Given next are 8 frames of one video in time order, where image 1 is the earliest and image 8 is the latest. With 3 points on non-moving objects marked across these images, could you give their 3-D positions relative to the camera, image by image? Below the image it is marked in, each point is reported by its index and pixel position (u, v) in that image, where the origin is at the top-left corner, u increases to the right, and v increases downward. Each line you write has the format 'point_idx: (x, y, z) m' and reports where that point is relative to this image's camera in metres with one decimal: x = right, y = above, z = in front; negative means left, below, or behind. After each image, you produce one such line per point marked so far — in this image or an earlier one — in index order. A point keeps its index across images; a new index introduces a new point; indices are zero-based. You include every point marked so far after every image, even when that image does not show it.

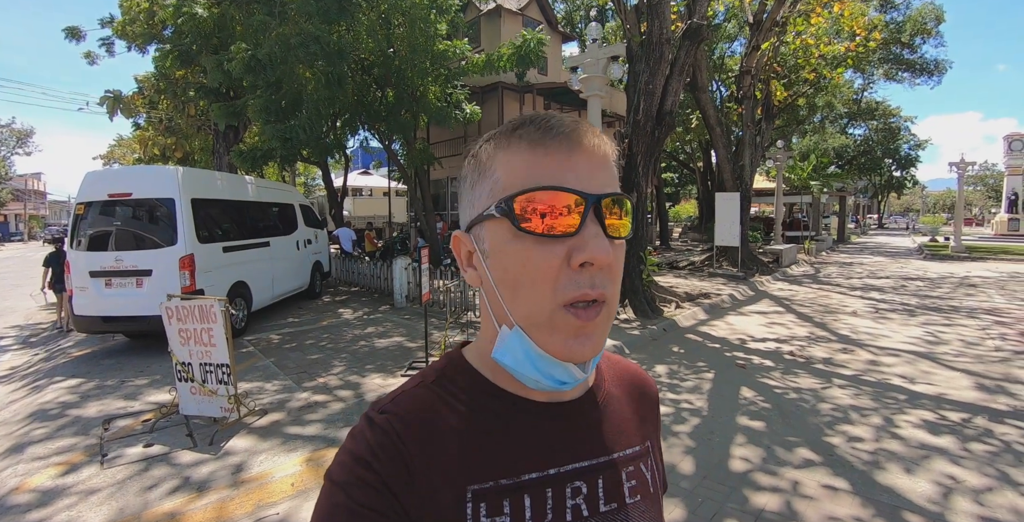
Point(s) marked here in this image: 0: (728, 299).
0: (+4.3, -0.8, +9.6) m
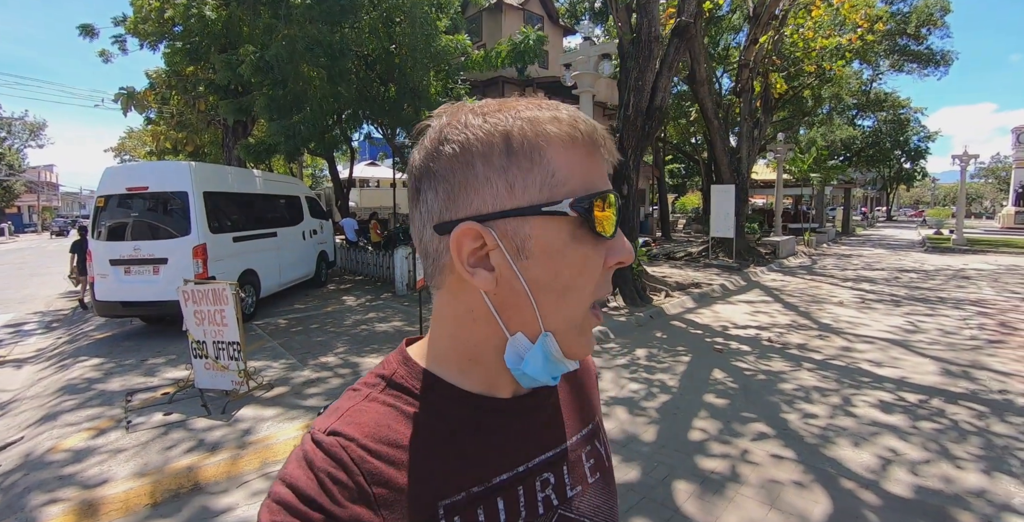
0: (+4.3, -0.6, +9.9) m
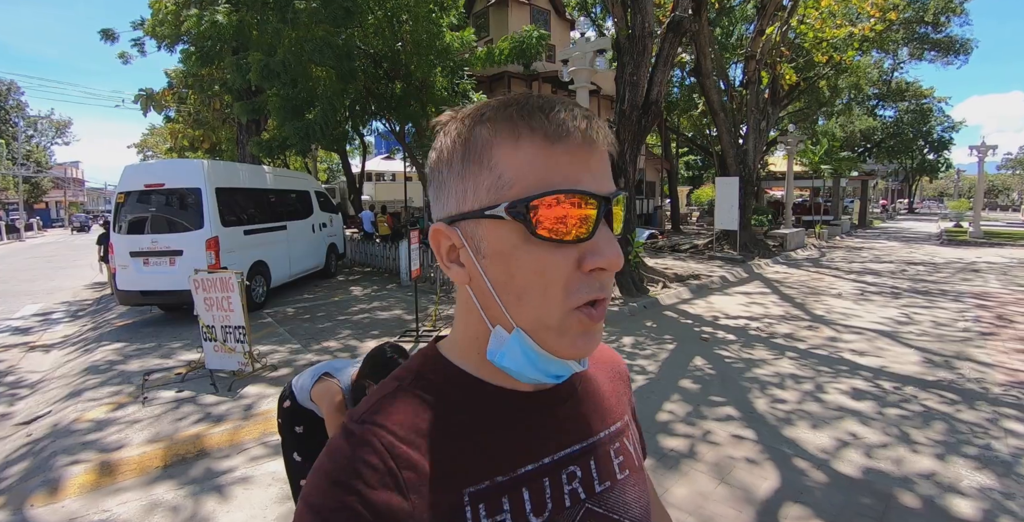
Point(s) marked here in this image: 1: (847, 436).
0: (+4.3, -0.4, +10.0) m
1: (+2.6, -1.4, +3.7) m
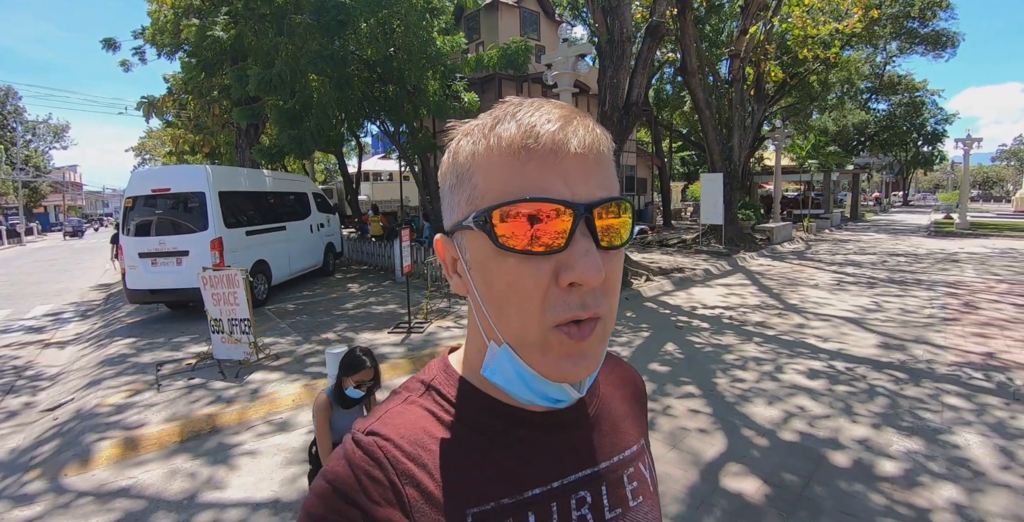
0: (+4.1, -0.3, +10.4) m
1: (+2.5, -1.3, +4.1) m
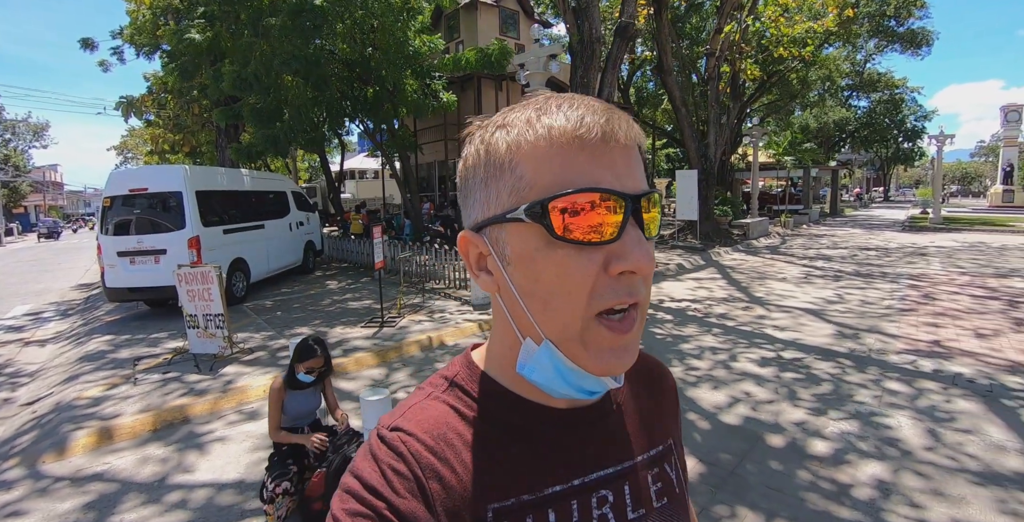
0: (+3.7, -0.2, +10.7) m
1: (+2.1, -1.2, +4.4) m
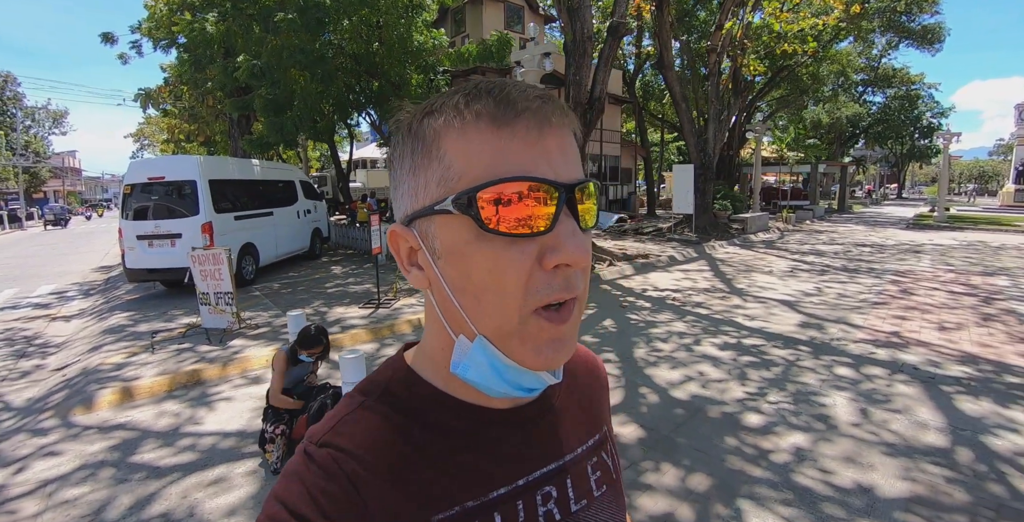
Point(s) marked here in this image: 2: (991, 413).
0: (+3.6, 0.0, +11.1) m
1: (+1.9, -1.1, +4.8) m
2: (+4.2, -1.4, +4.2) m
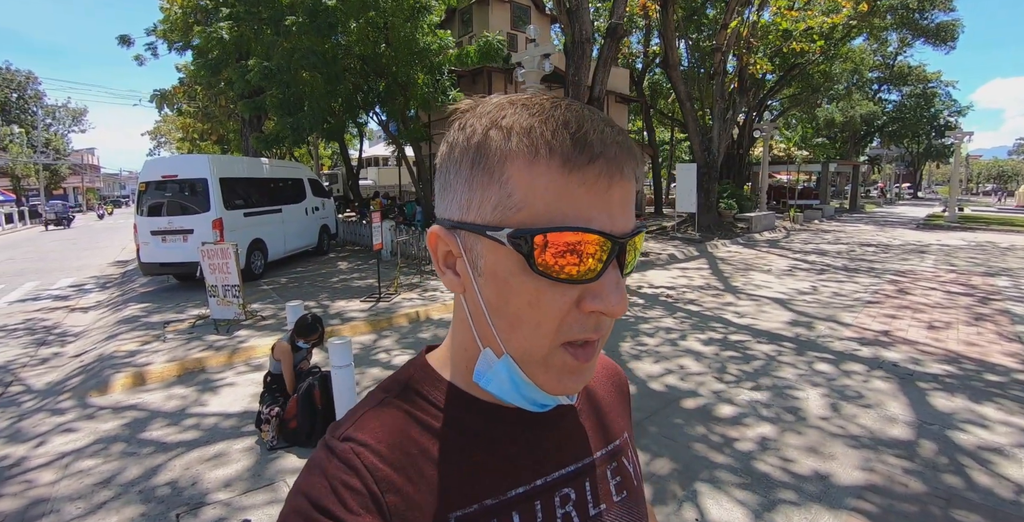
0: (+3.6, +0.1, +11.2) m
1: (+1.7, -1.1, +5.0) m
2: (+4.1, -1.3, +4.3) m
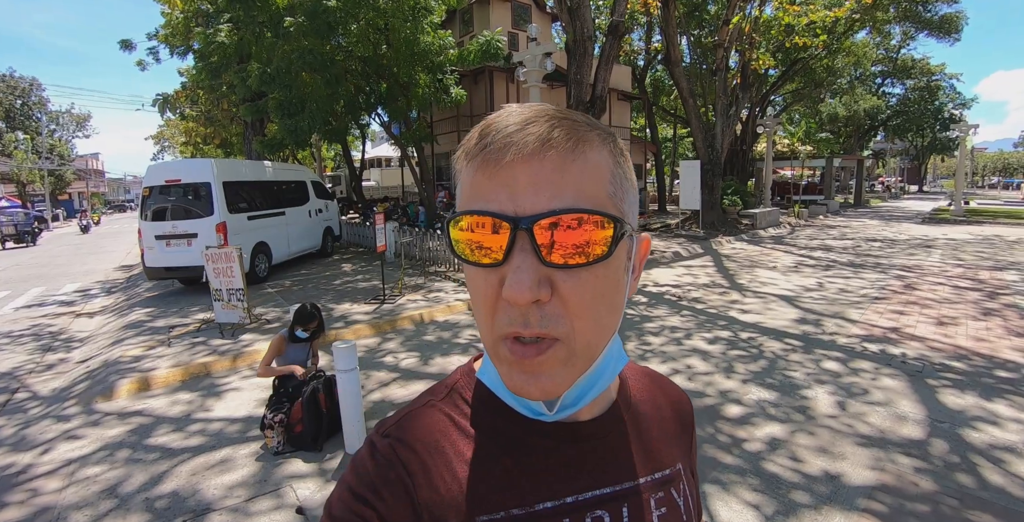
0: (+3.7, +0.1, +11.2) m
1: (+1.8, -1.1, +5.0) m
2: (+4.1, -1.3, +4.3) m
